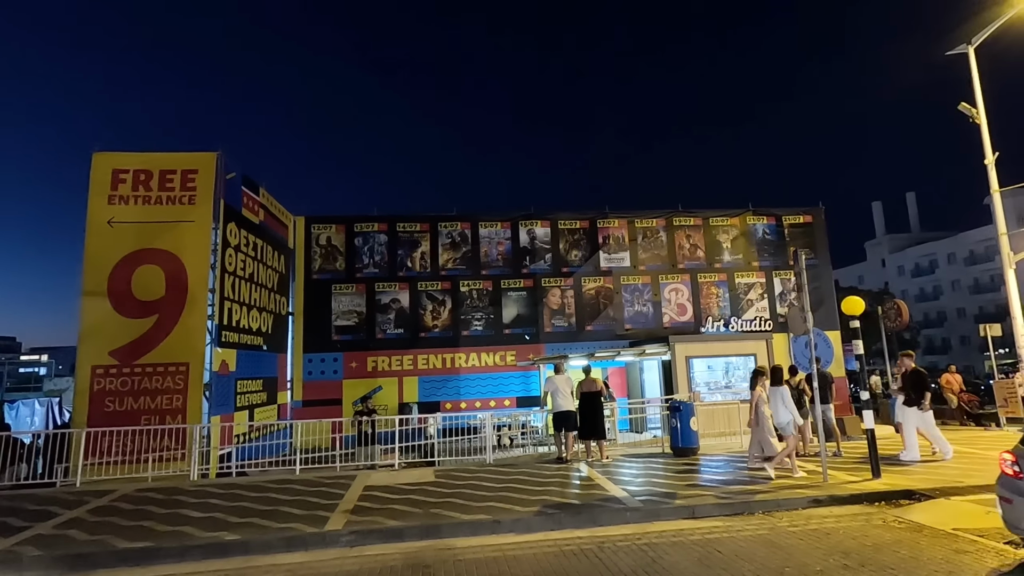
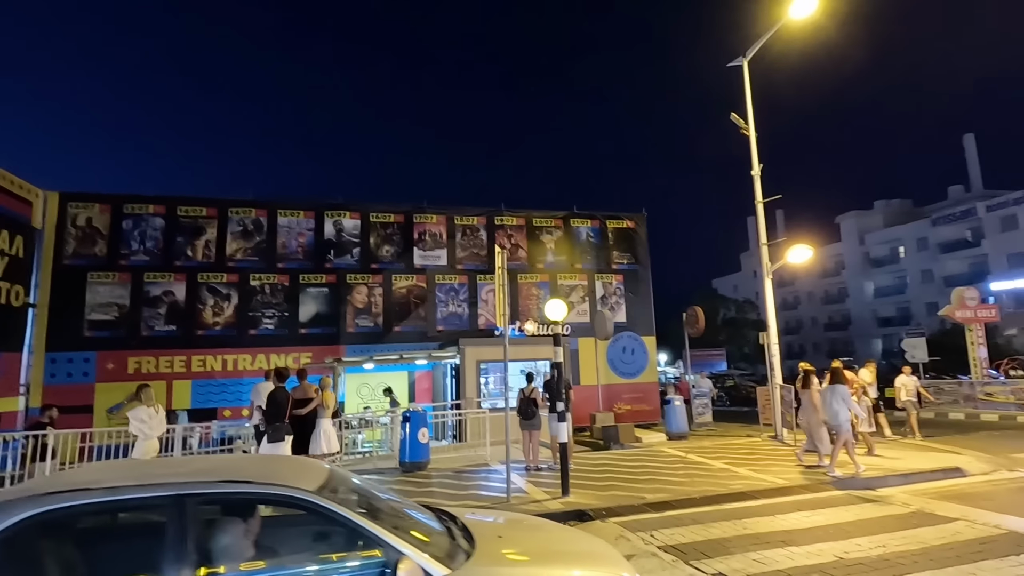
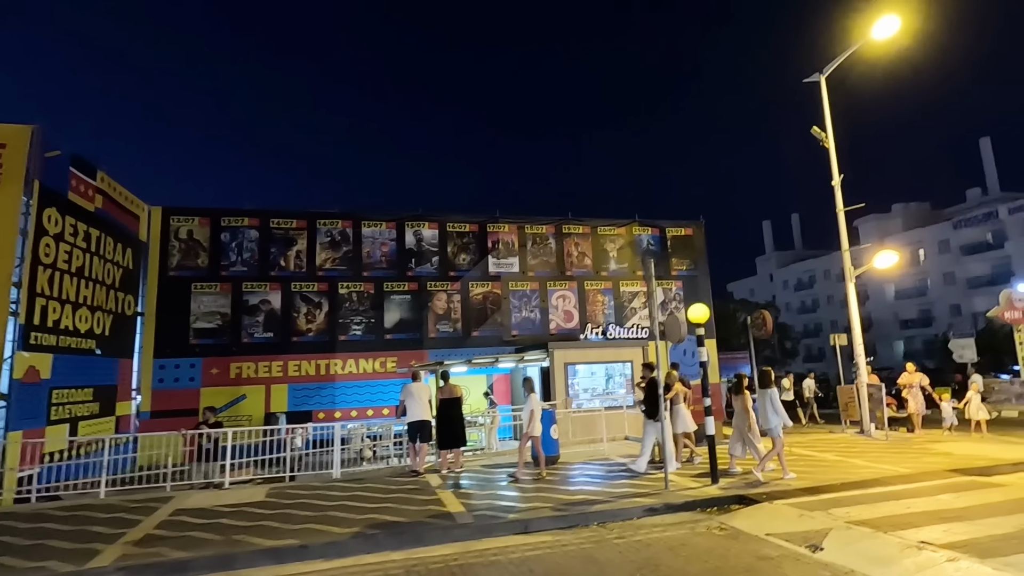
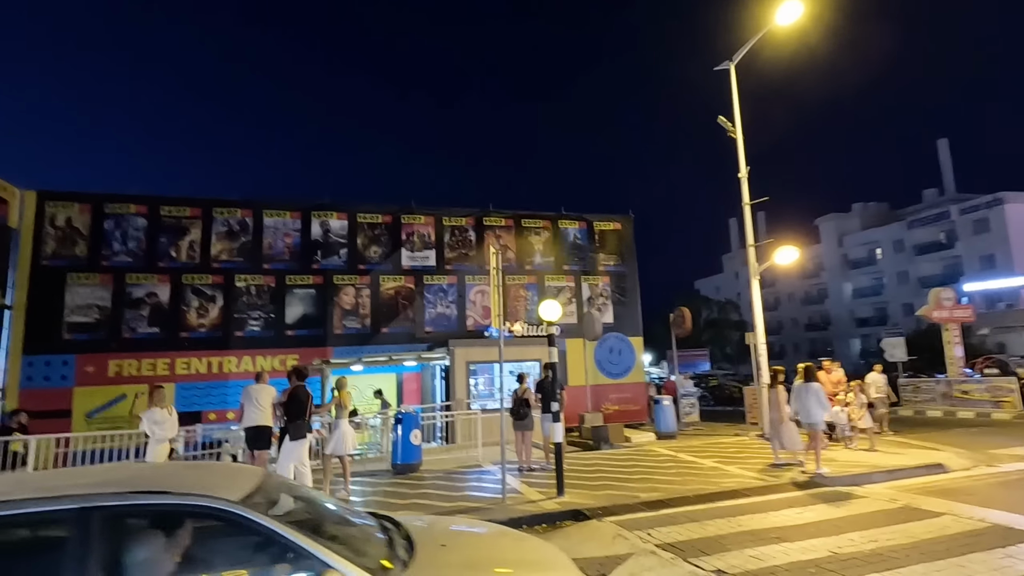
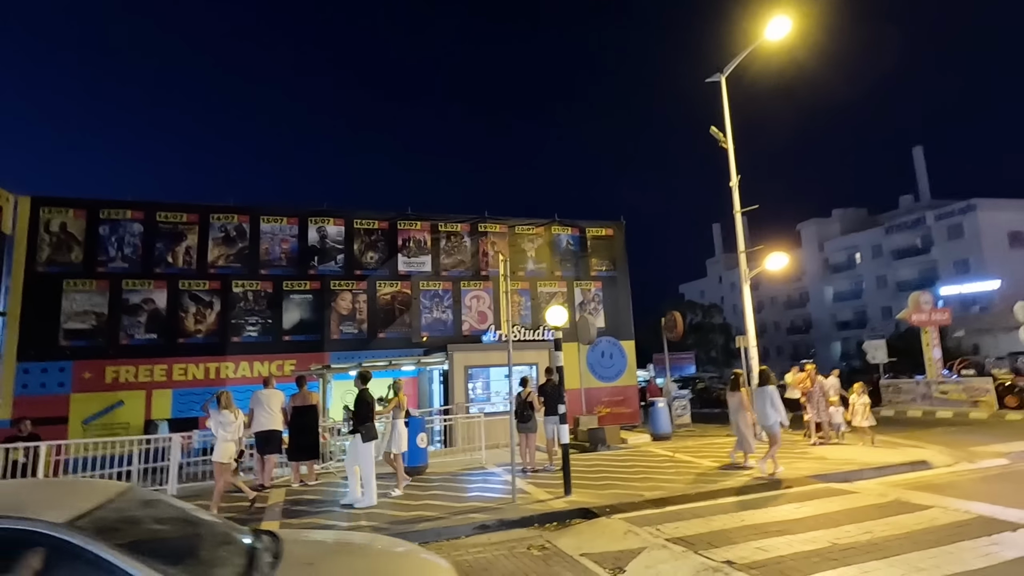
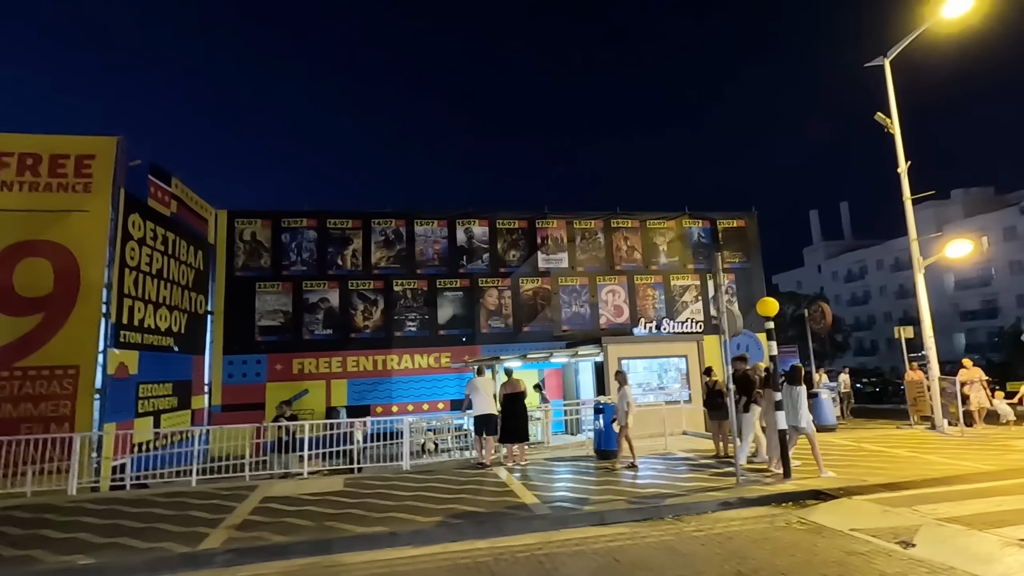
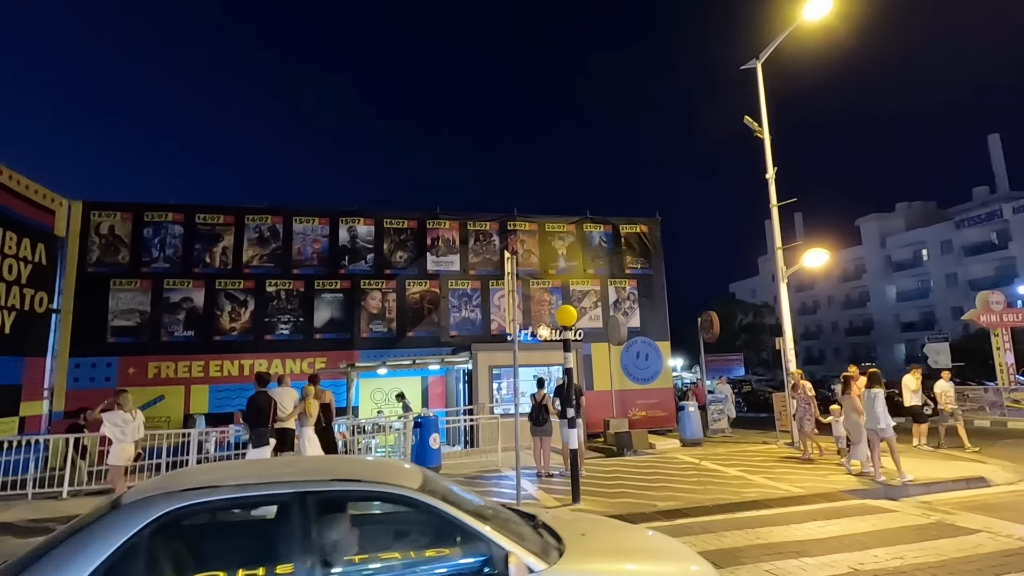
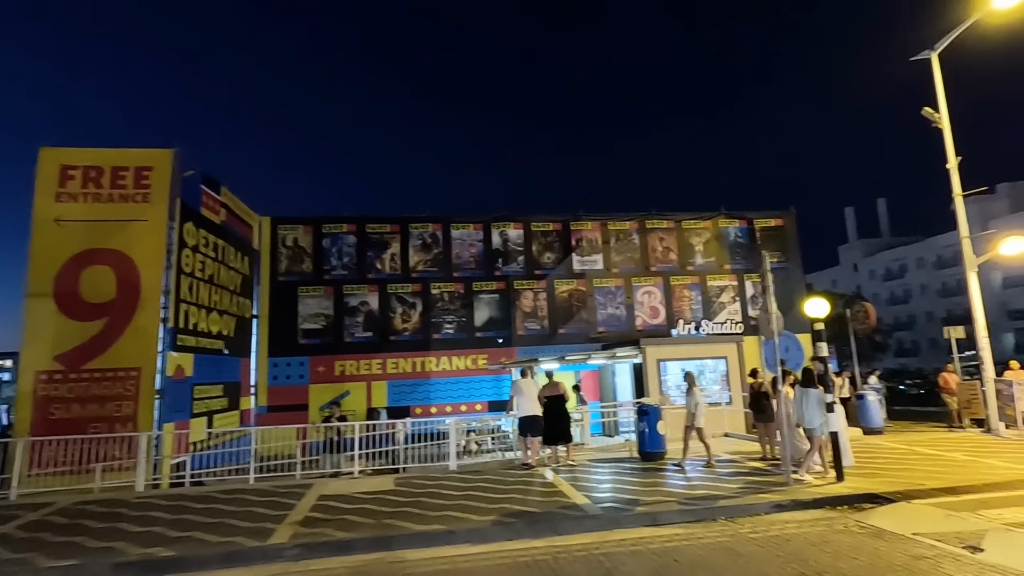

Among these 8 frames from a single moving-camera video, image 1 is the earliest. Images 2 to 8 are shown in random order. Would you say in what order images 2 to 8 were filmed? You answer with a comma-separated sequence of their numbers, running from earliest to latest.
8, 6, 3, 5, 4, 2, 7
